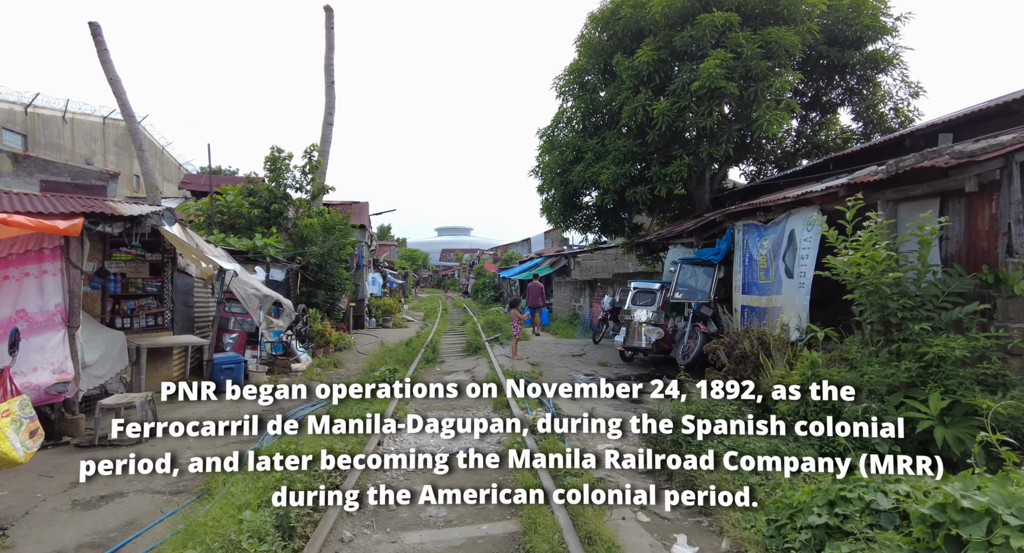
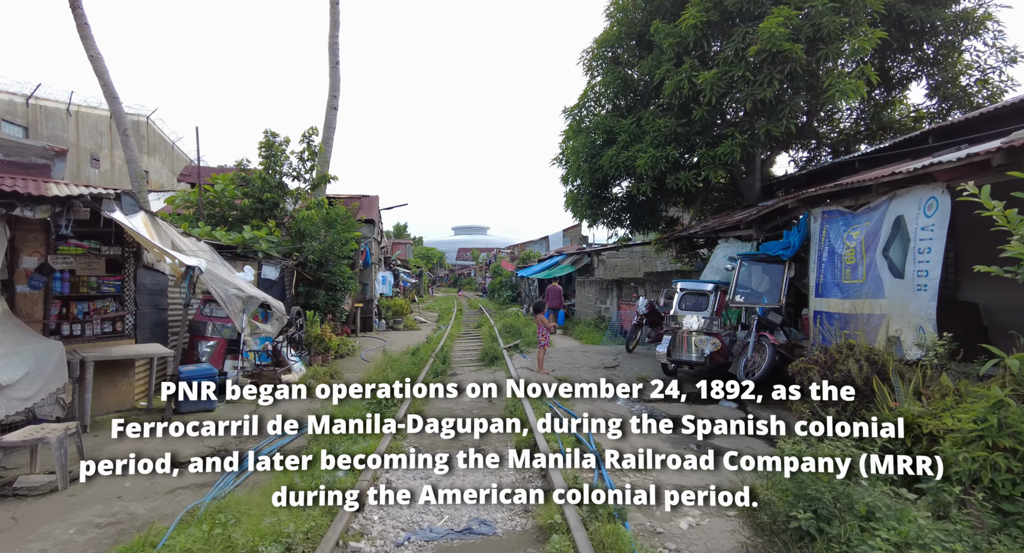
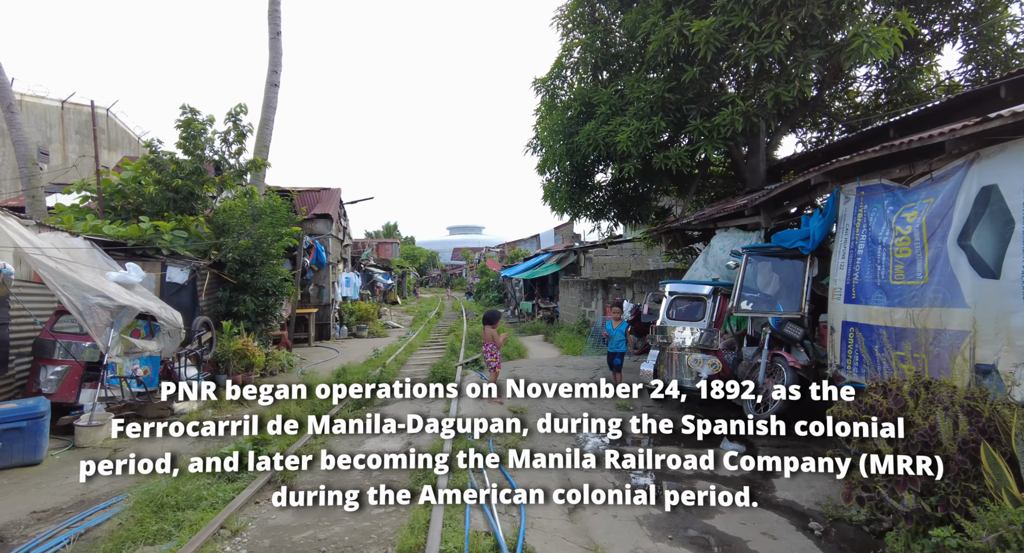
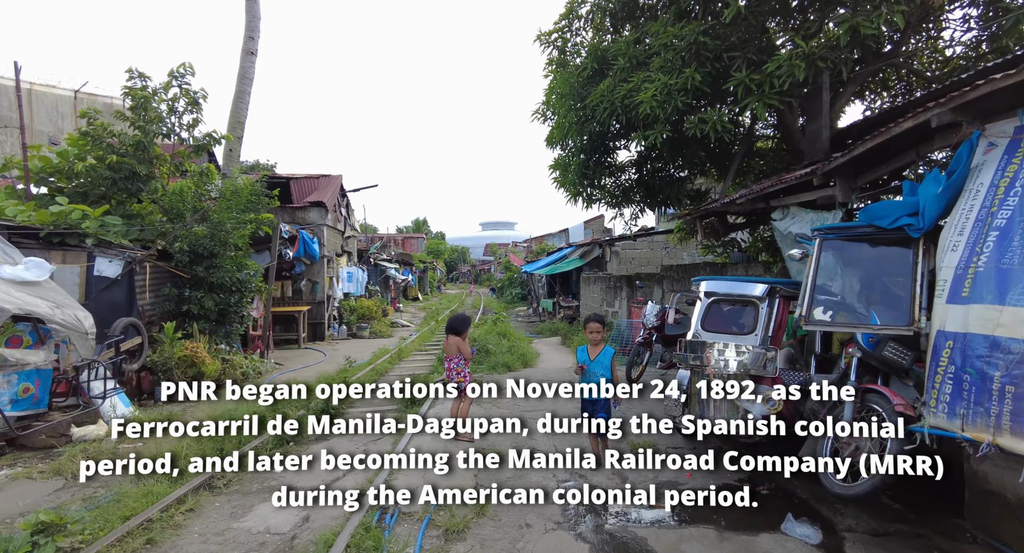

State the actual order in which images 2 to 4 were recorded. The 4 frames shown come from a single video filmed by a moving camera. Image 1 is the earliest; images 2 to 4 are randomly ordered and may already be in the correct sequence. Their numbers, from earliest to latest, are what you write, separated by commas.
2, 3, 4
